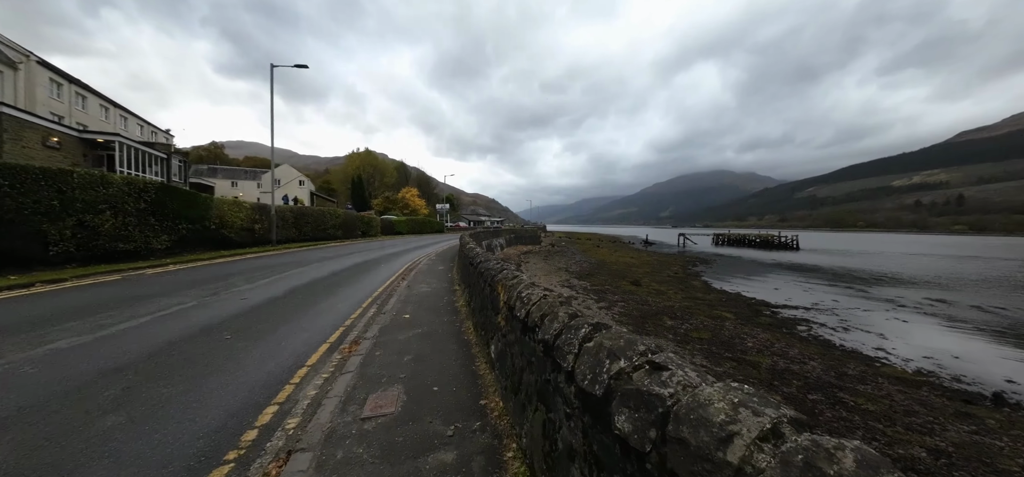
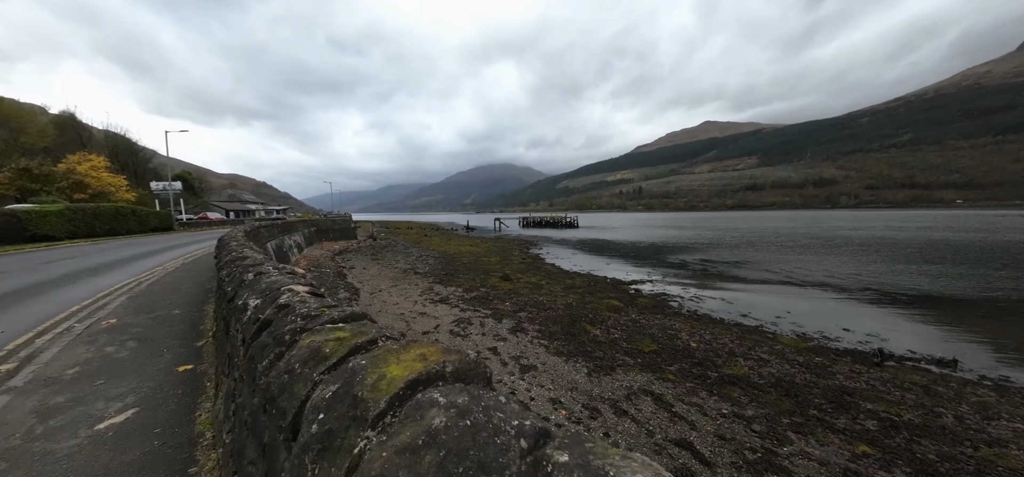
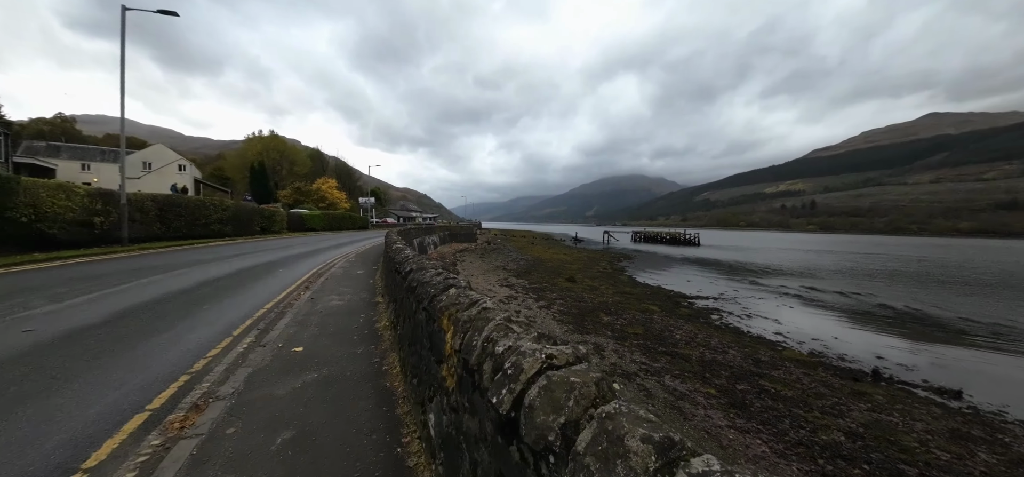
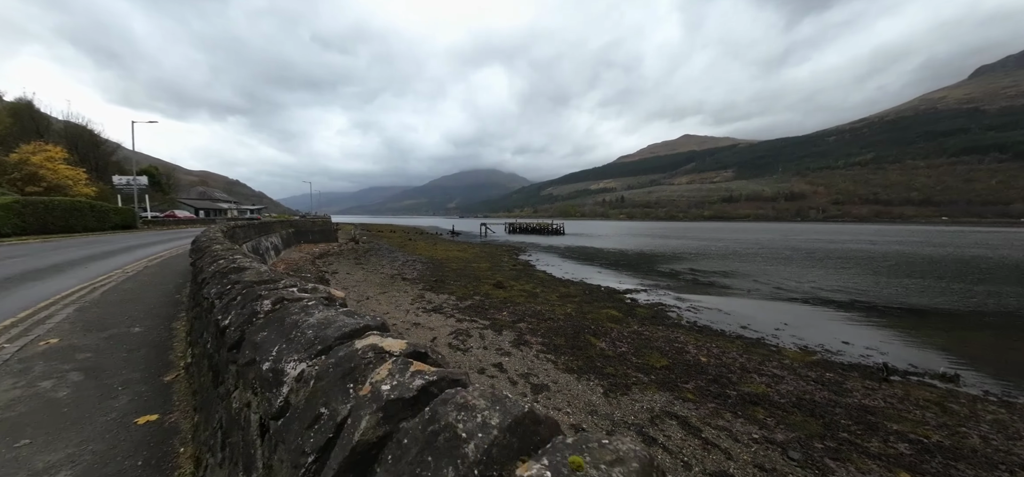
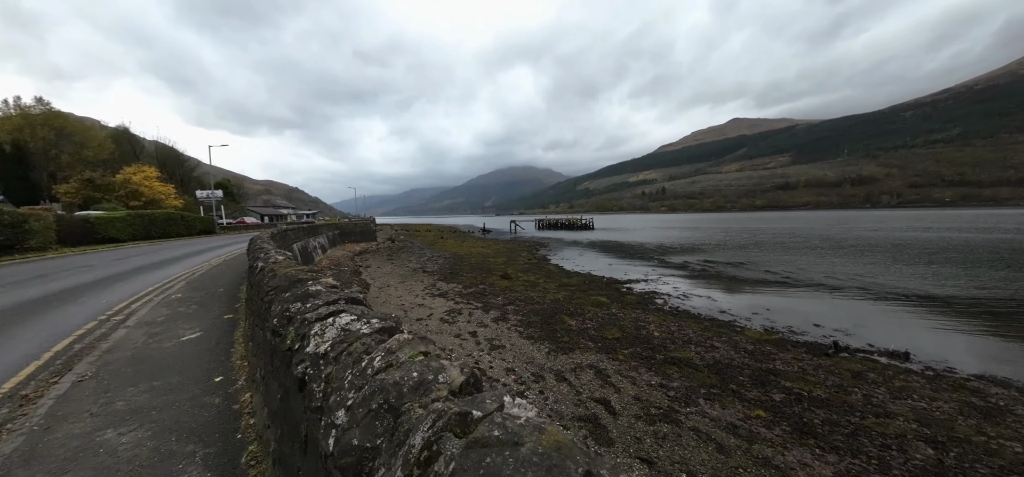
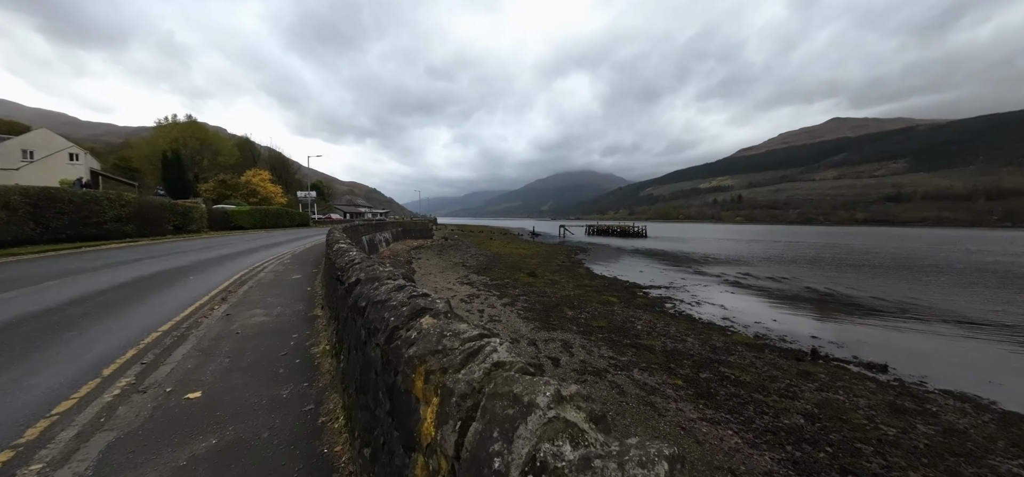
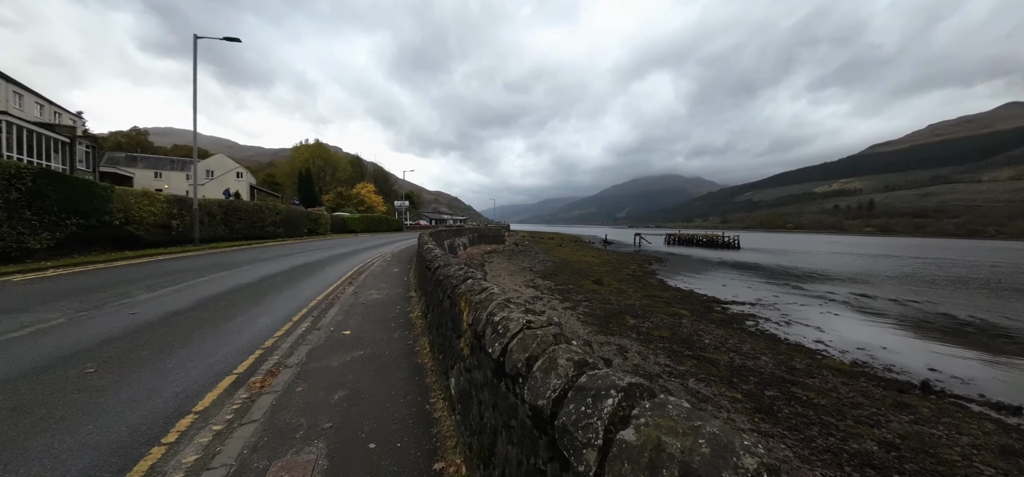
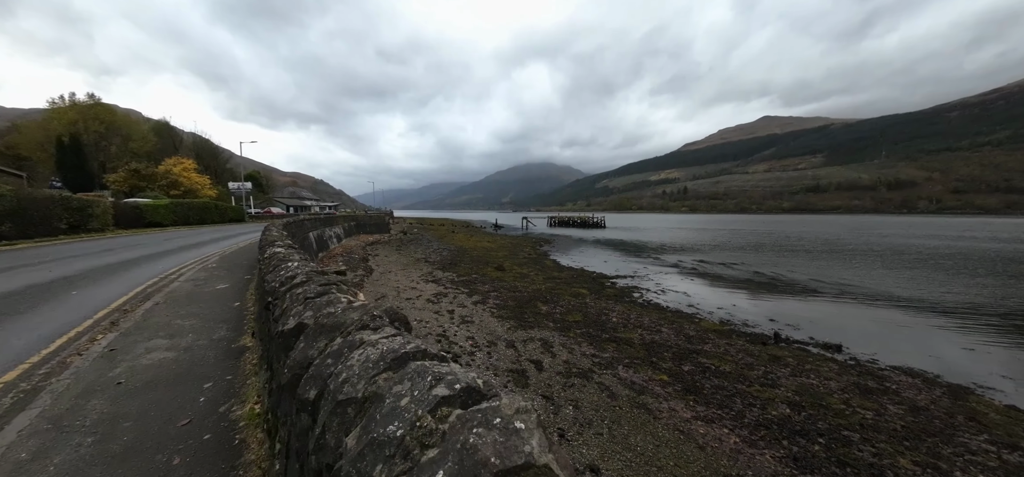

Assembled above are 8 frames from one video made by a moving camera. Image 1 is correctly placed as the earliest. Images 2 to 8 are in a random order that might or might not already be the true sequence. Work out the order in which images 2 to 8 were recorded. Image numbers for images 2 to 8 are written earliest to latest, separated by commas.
7, 3, 6, 8, 5, 2, 4
